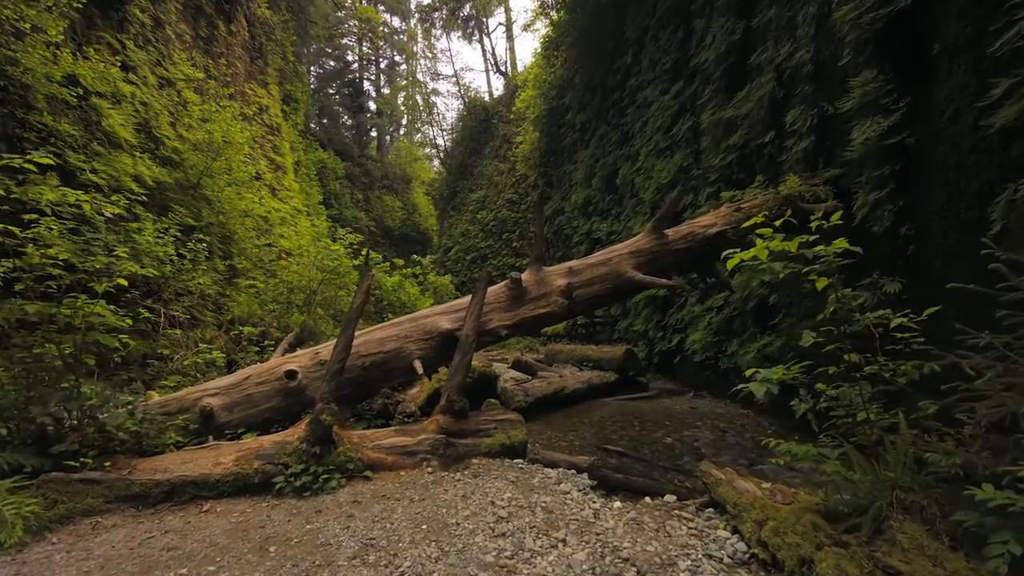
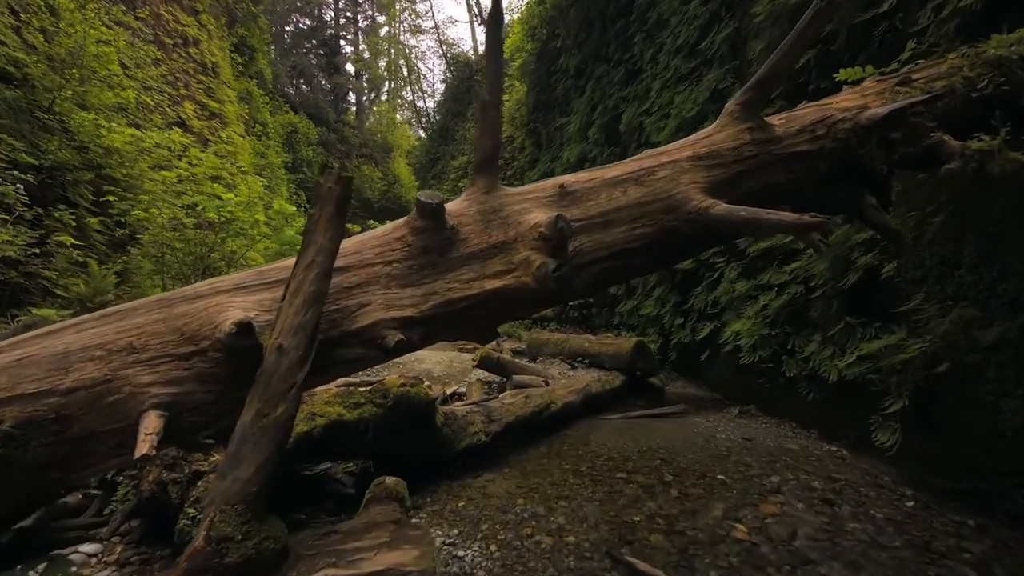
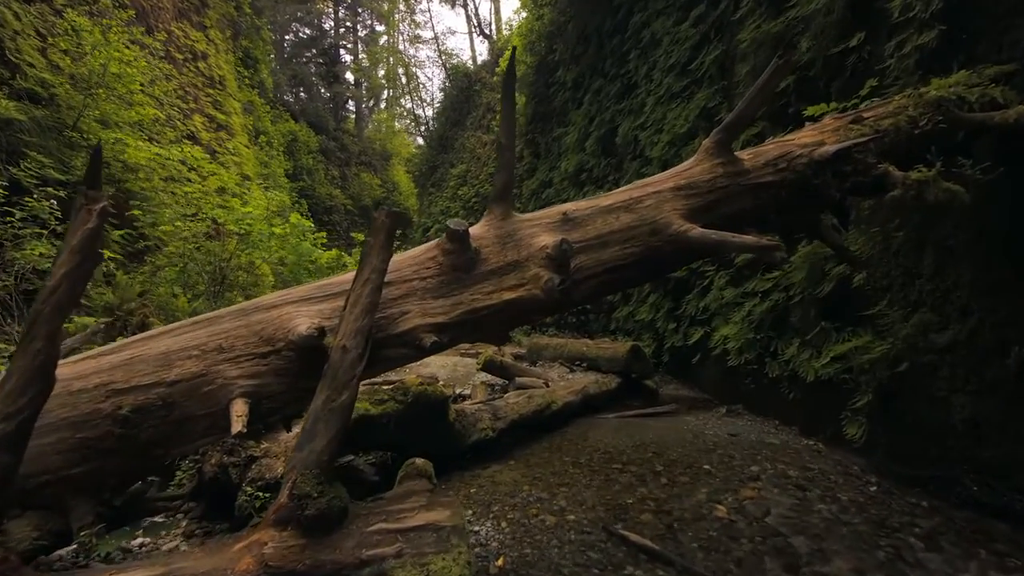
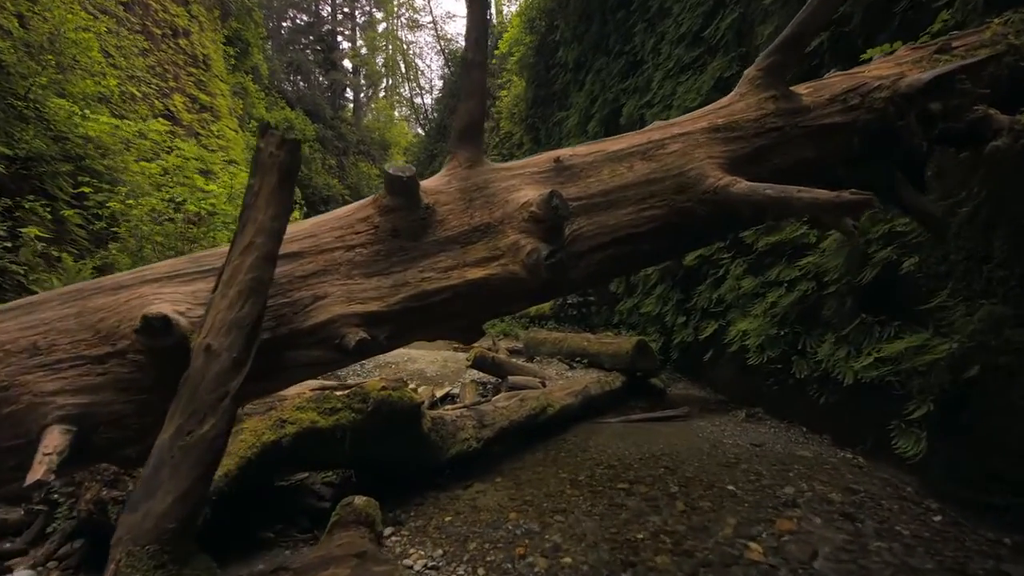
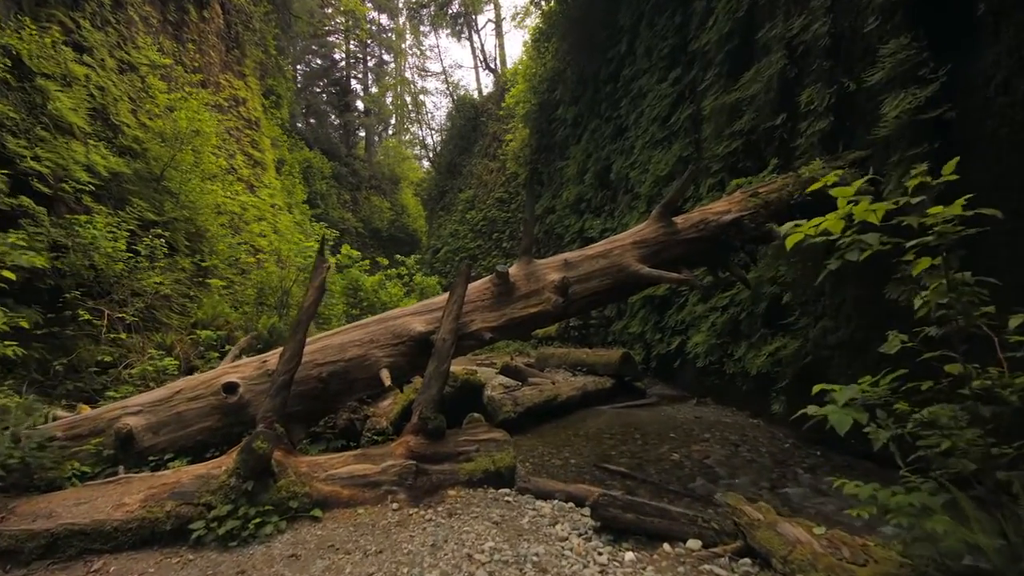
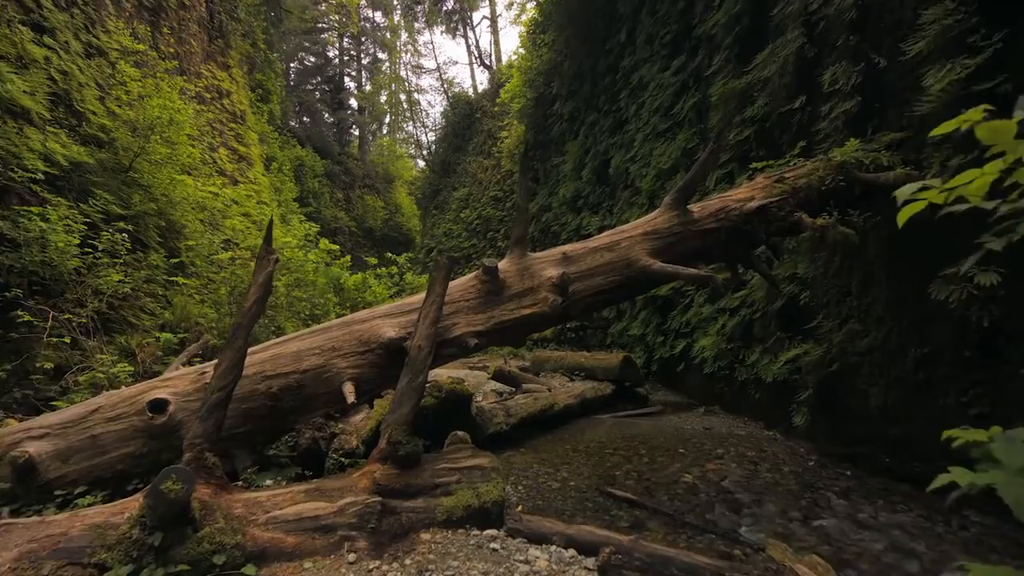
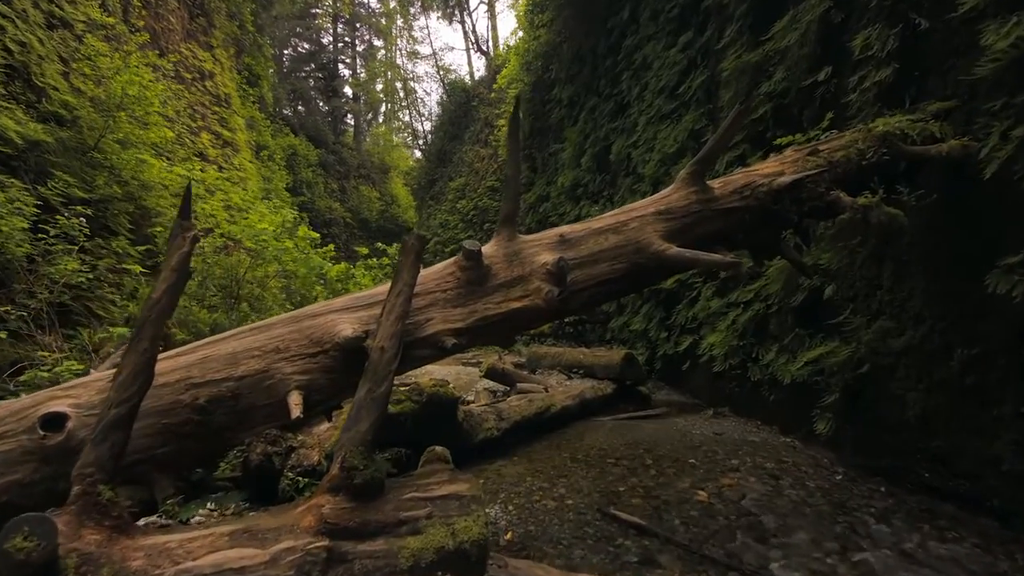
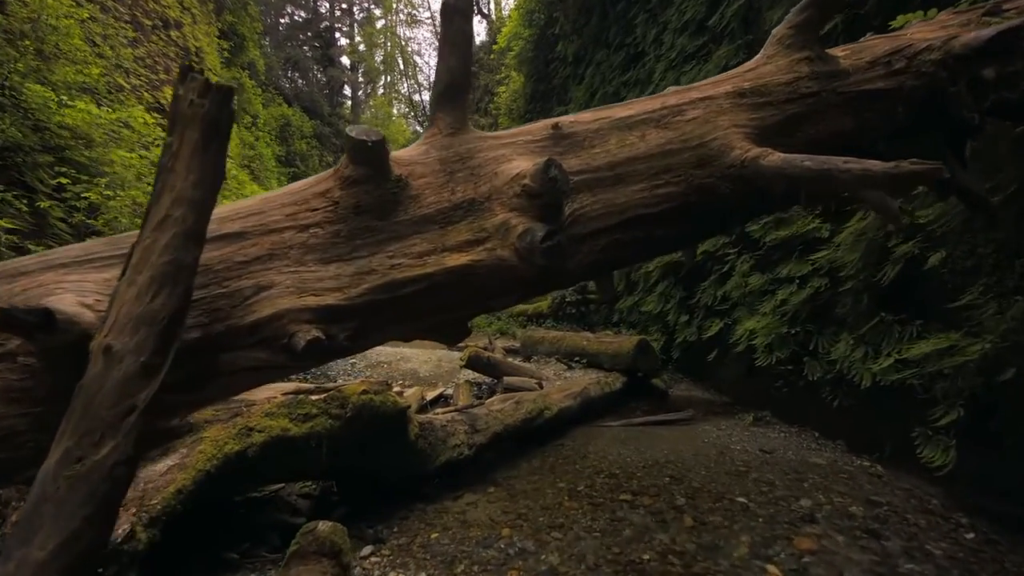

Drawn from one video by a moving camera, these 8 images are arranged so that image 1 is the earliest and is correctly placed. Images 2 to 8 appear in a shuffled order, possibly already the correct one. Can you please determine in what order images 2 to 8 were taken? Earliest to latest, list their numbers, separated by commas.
5, 6, 7, 3, 2, 4, 8
